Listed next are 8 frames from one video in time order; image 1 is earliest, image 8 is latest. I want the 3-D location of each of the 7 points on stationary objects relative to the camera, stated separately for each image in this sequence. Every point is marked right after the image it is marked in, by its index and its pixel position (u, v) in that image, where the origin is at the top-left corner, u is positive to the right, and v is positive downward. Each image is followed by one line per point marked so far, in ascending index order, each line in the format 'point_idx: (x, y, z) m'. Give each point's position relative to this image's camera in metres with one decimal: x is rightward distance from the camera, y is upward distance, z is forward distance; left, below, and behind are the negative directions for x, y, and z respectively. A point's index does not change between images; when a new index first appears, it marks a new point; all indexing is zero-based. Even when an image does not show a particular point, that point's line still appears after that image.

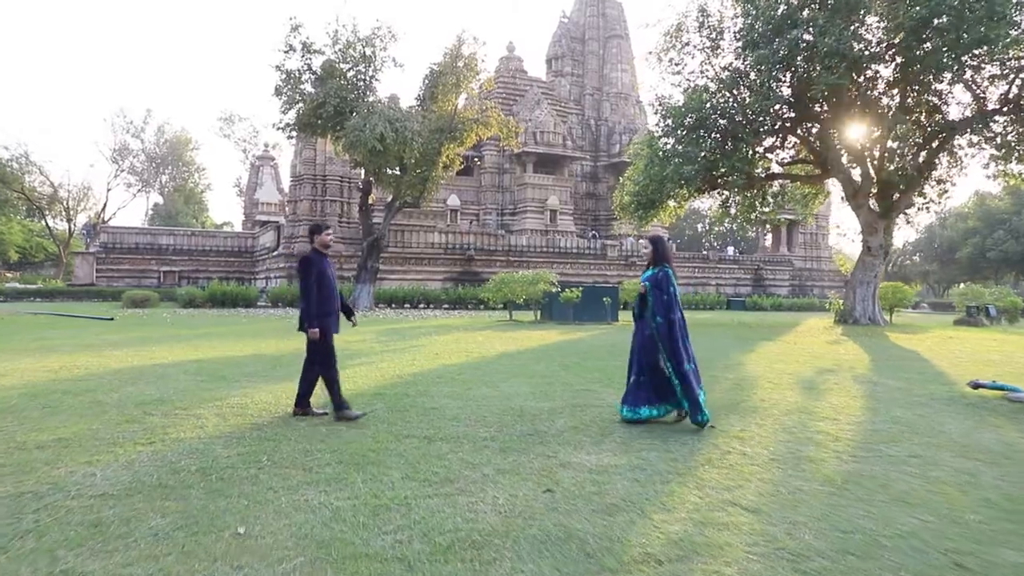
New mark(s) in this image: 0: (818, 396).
0: (+2.4, -0.8, +5.7) m
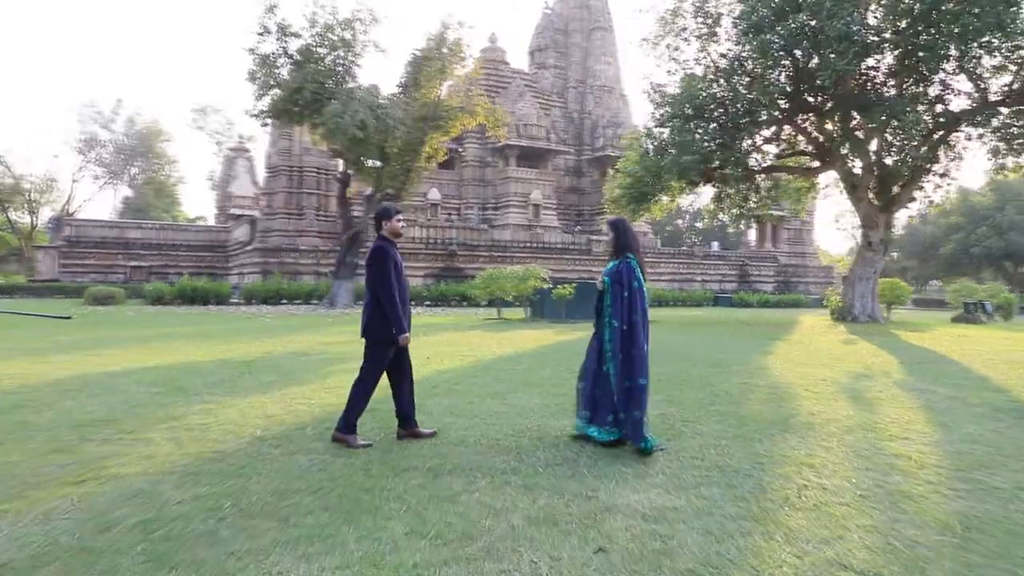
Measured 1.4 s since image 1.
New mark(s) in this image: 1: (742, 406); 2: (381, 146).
0: (+2.4, -0.8, +5.0) m
1: (+1.5, -0.8, +5.0) m
2: (-2.9, +3.1, +16.6) m
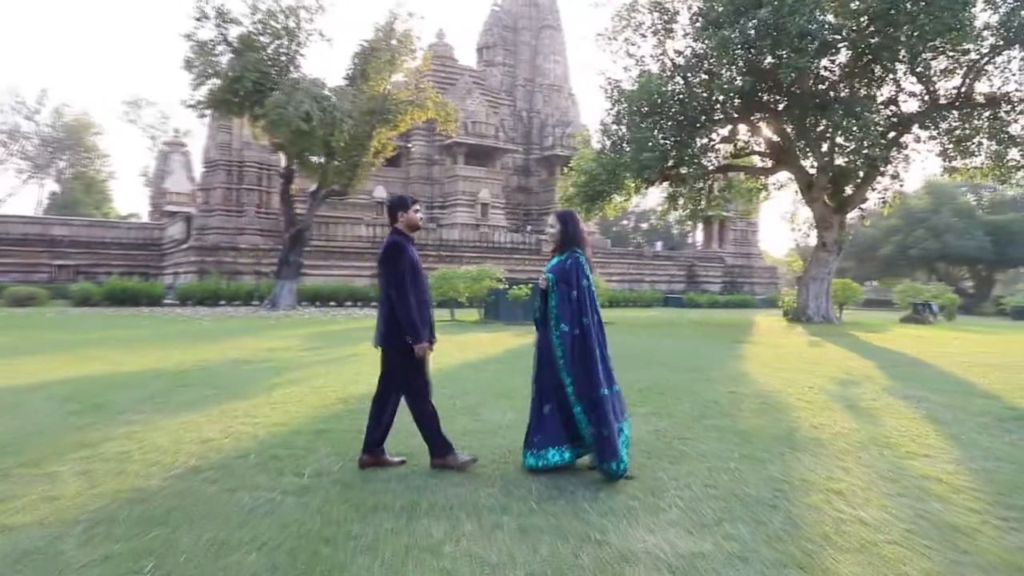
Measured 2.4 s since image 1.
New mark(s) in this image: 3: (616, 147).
0: (+2.3, -0.8, +4.6) m
1: (+1.4, -0.8, +4.6) m
2: (-3.9, +3.1, +15.8) m
3: (+2.2, +2.9, +15.8) m
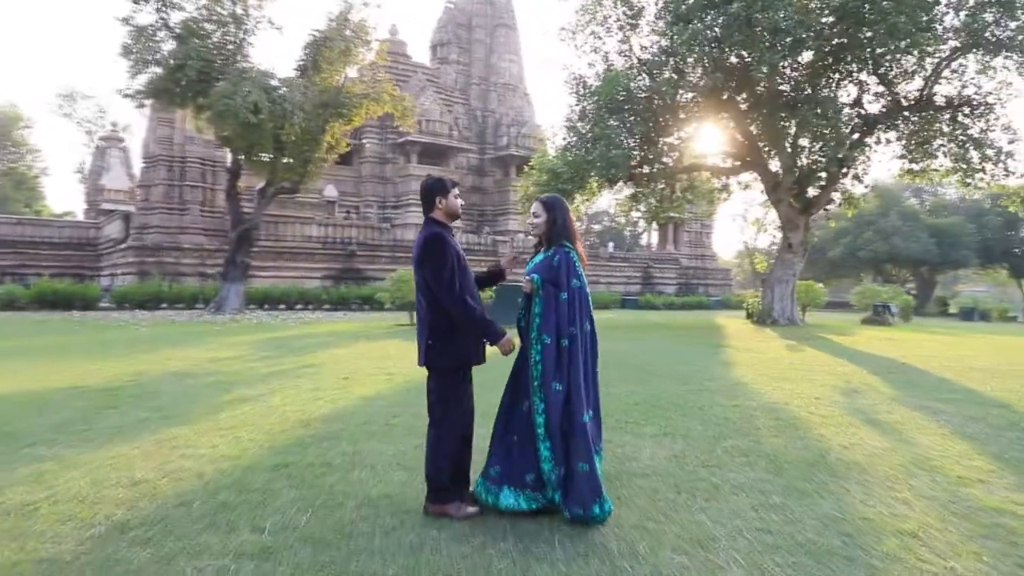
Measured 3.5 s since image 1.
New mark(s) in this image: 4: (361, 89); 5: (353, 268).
0: (+2.2, -0.8, +4.2) m
1: (+1.3, -0.8, +4.1) m
2: (-4.7, +3.0, +14.9) m
3: (+1.4, +2.9, +15.3) m
4: (-3.2, +4.2, +16.0) m
5: (-4.1, +0.5, +19.5) m
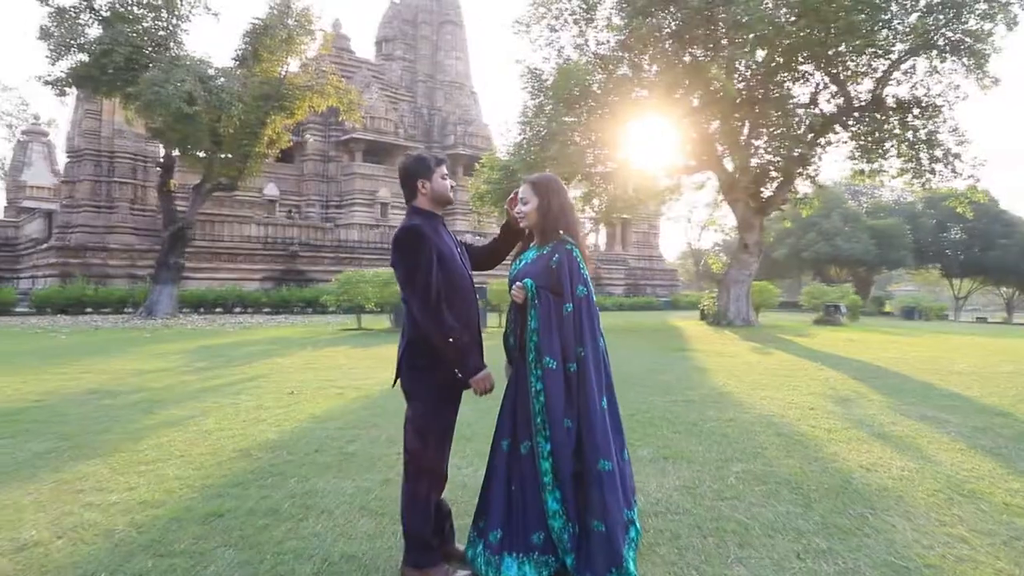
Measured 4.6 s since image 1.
0: (+2.1, -0.8, +3.8) m
1: (+1.2, -0.8, +3.6) m
2: (-5.6, +3.0, +14.0) m
3: (+0.4, +2.9, +14.9) m
4: (-4.2, +4.2, +15.2) m
5: (-5.4, +0.5, +18.6) m
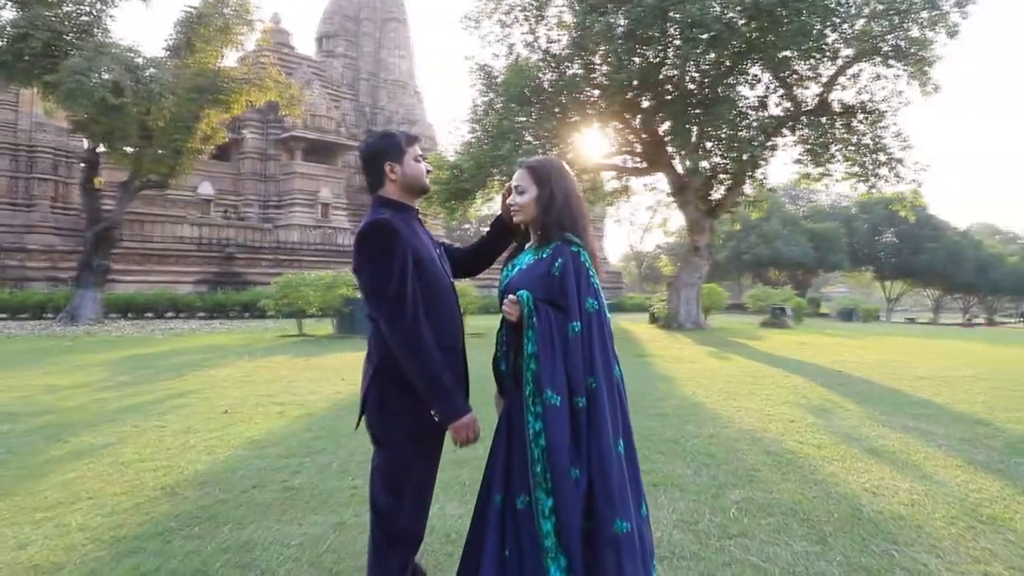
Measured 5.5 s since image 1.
0: (+2.0, -0.9, +3.5) m
1: (+1.1, -0.8, +3.3) m
2: (-6.5, +2.9, +13.1) m
3: (-0.5, +2.8, +14.4) m
4: (-5.2, +4.1, +14.4) m
5: (-6.6, +0.4, +17.7) m
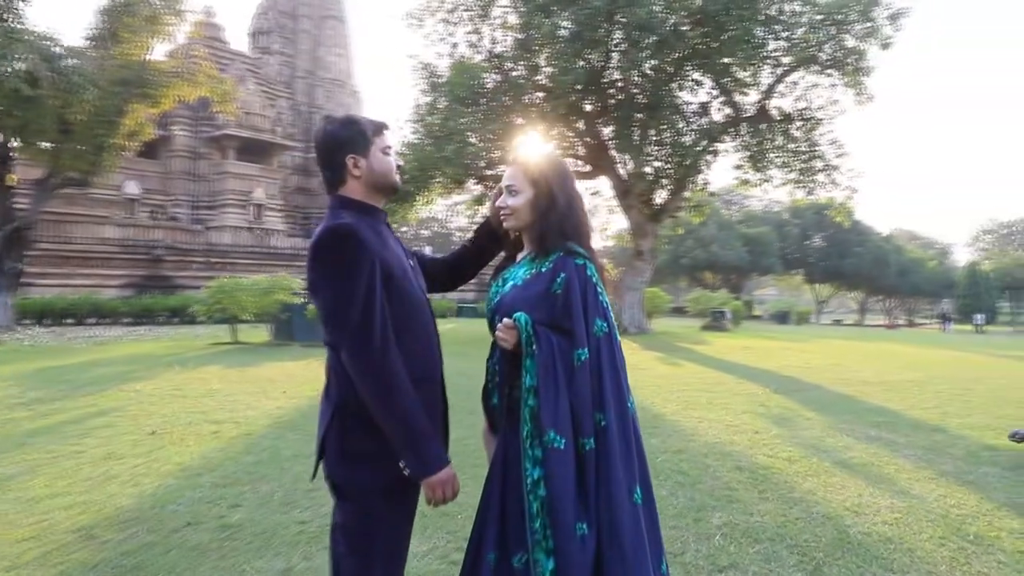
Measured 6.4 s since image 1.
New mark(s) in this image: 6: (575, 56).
0: (+1.8, -0.9, +3.4) m
1: (+0.9, -0.9, +3.1) m
2: (-7.4, +2.8, +12.3) m
3: (-1.6, +2.7, +14.1) m
4: (-6.2, +4.0, +13.7) m
5: (-7.9, +0.3, +16.8) m
6: (+1.1, +4.0, +13.1) m
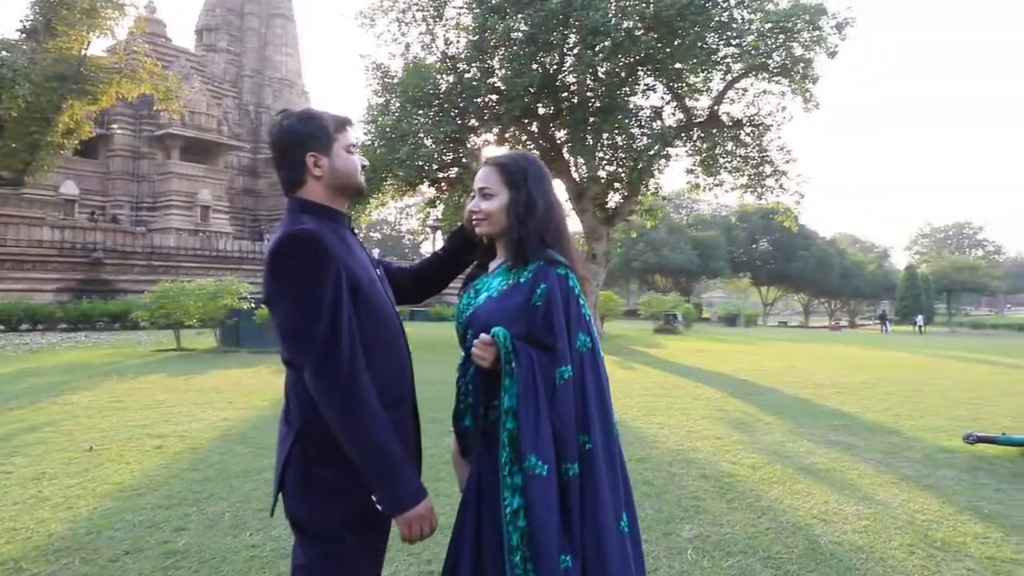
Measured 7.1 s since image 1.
0: (+1.6, -0.9, +3.4) m
1: (+0.8, -0.9, +3.0) m
2: (-8.1, +2.8, +11.7) m
3: (-2.4, +2.7, +13.9) m
4: (-7.0, +4.0, +13.2) m
5: (-8.9, +0.2, +16.2) m
6: (+0.3, +4.0, +13.0) m
